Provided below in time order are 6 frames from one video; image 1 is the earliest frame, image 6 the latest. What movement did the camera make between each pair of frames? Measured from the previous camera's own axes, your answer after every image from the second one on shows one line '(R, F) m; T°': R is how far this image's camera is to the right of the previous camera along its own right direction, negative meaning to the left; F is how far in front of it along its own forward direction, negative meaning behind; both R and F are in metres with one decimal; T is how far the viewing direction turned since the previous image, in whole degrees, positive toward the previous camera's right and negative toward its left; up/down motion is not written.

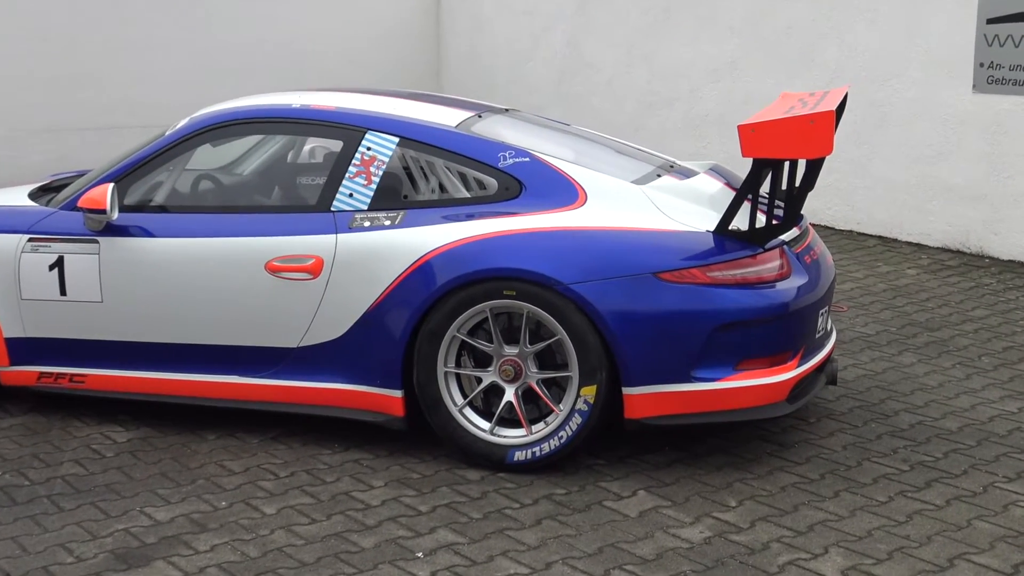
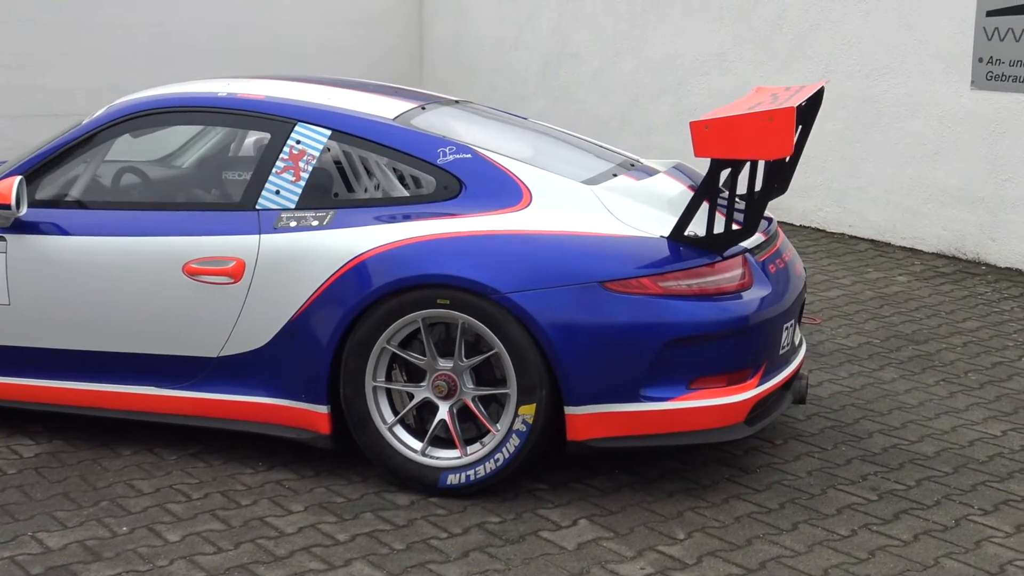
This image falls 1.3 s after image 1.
(+0.2, +0.3) m; -1°
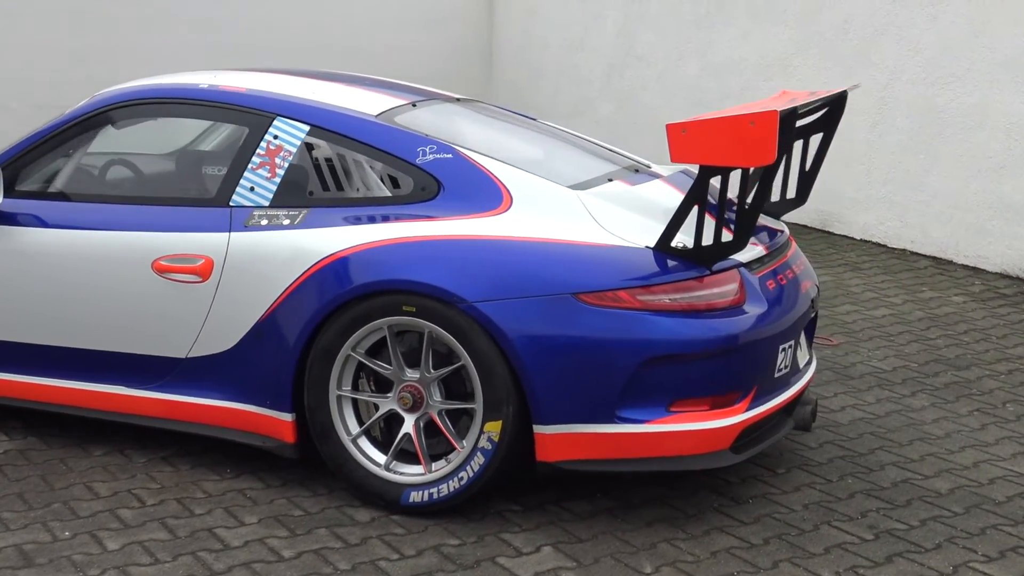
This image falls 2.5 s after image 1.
(+0.4, +0.2) m; -5°
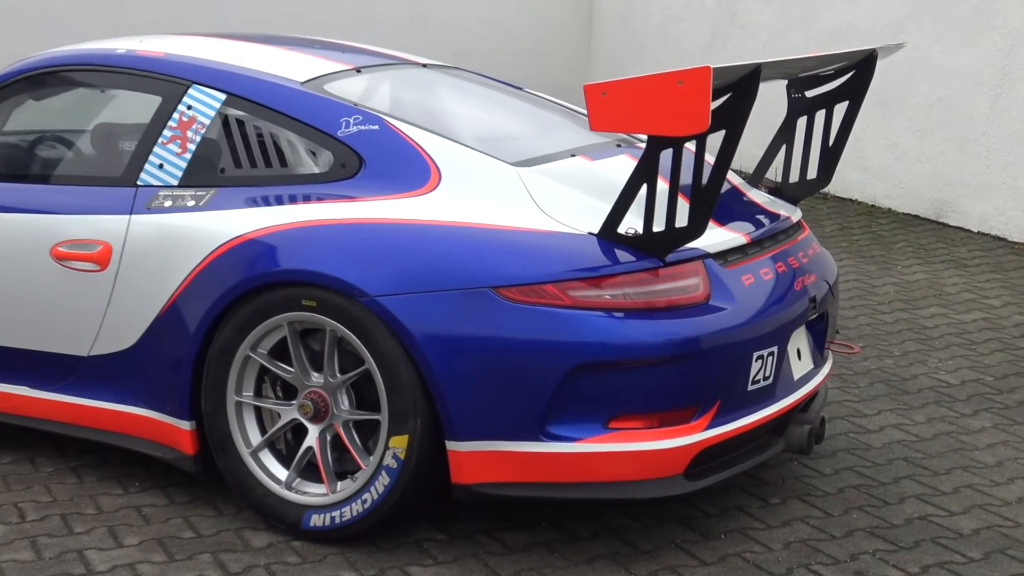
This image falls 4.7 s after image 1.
(+0.6, +0.6) m; -9°
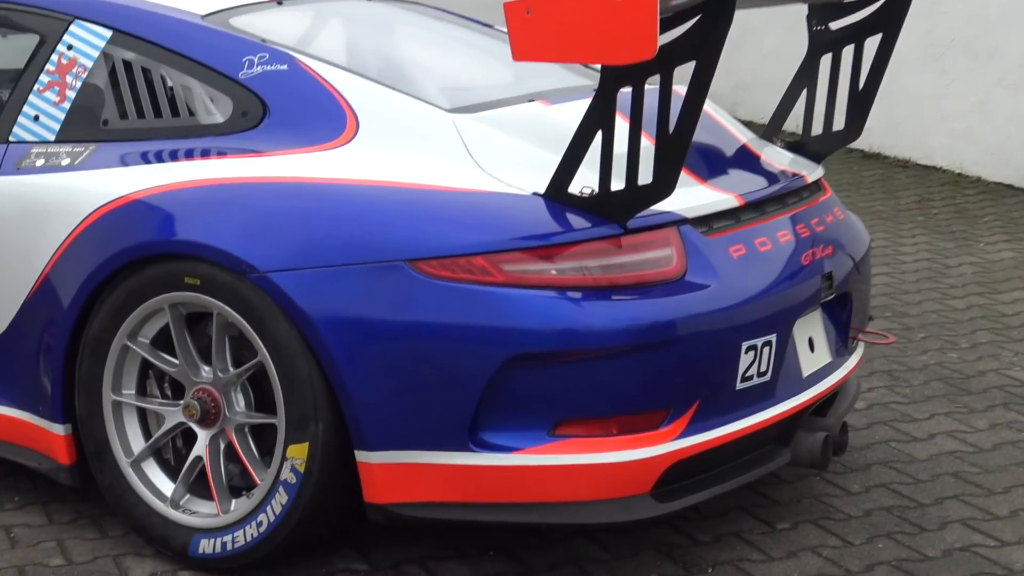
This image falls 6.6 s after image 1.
(+0.3, +0.6) m; -5°
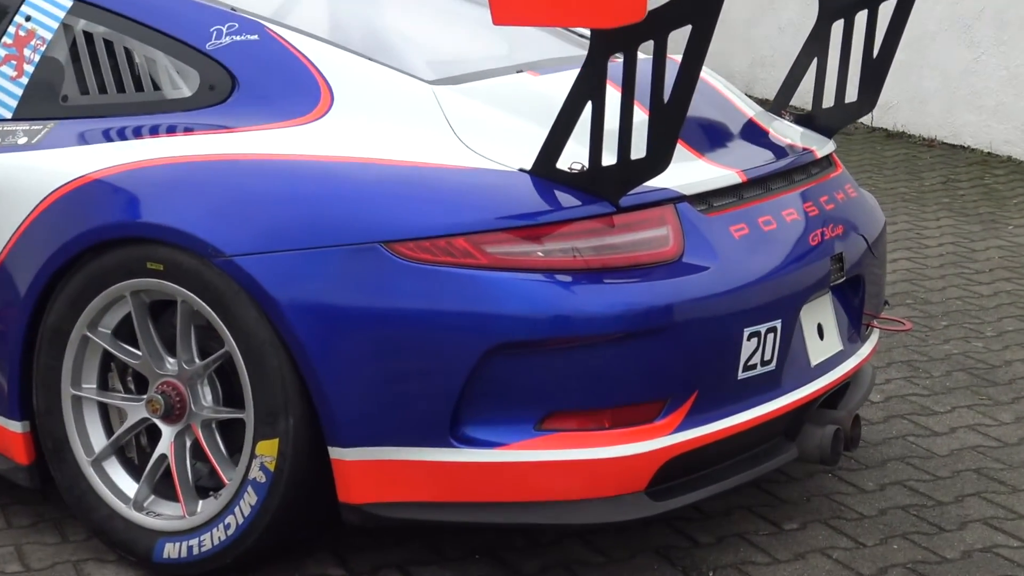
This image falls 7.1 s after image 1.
(+0.1, +0.2) m; -1°
